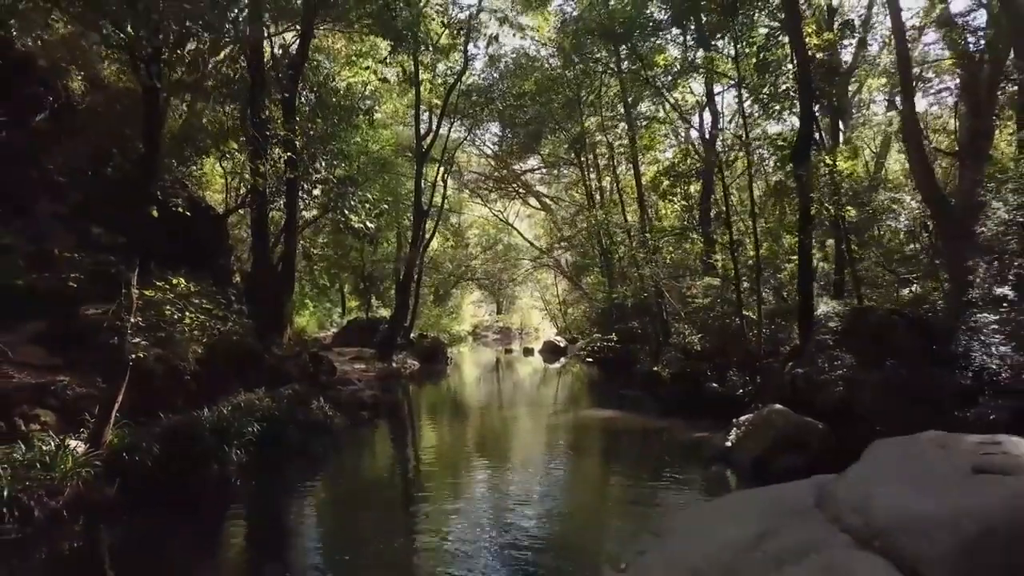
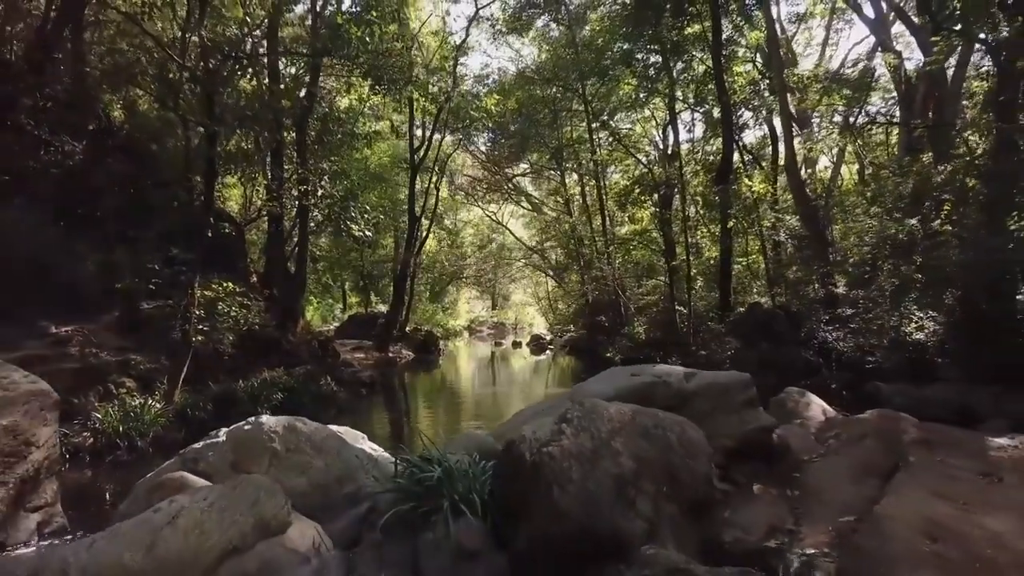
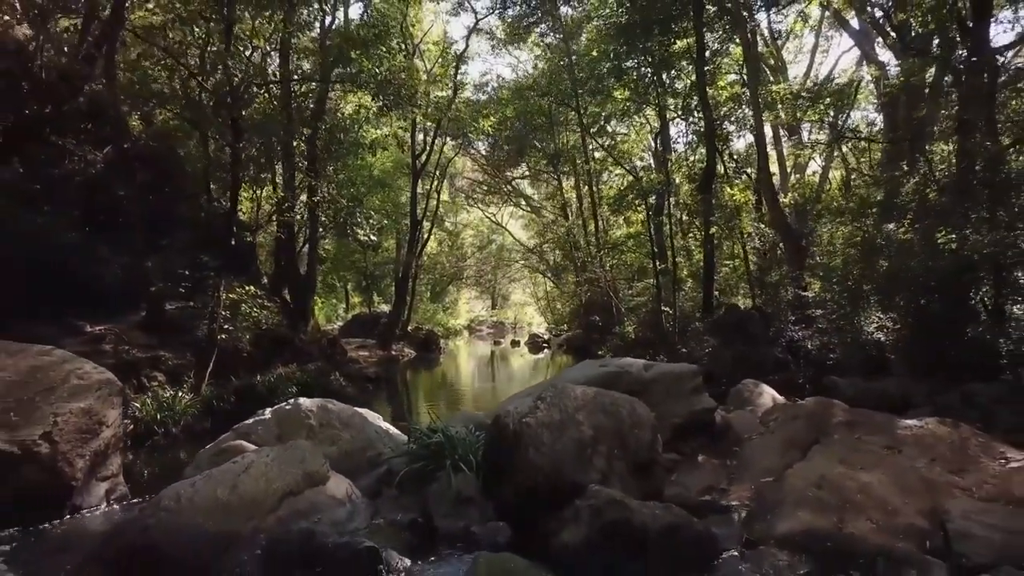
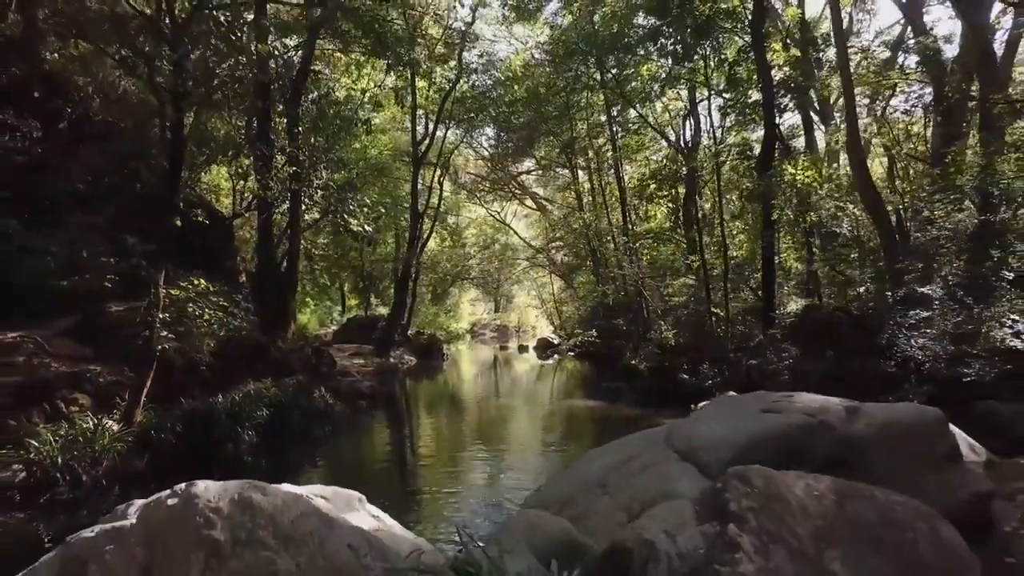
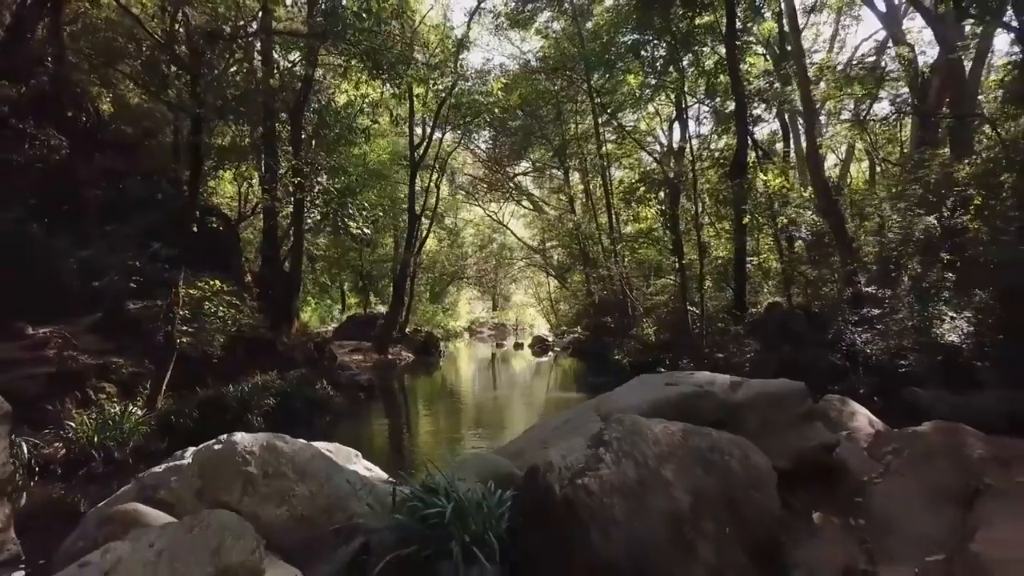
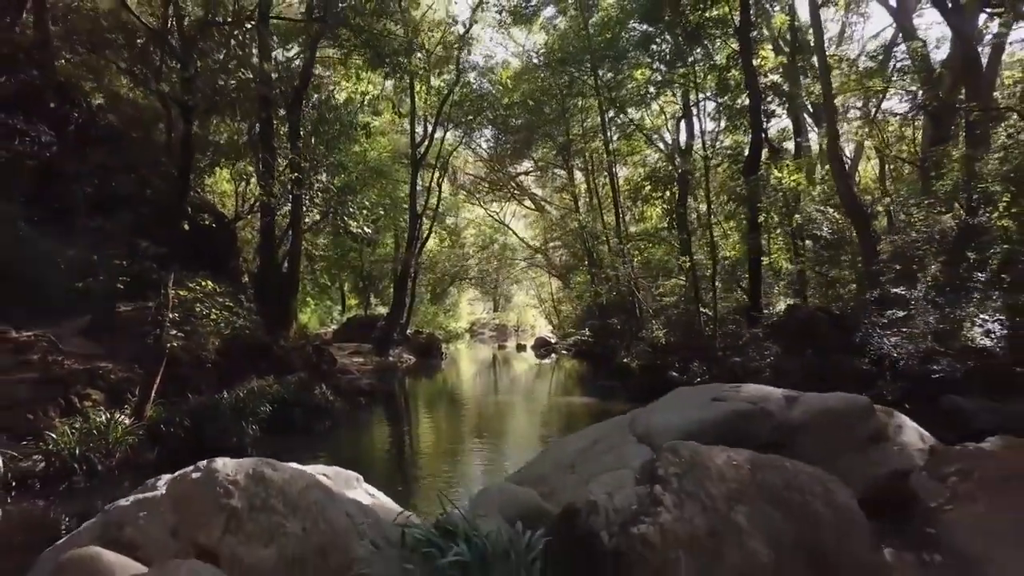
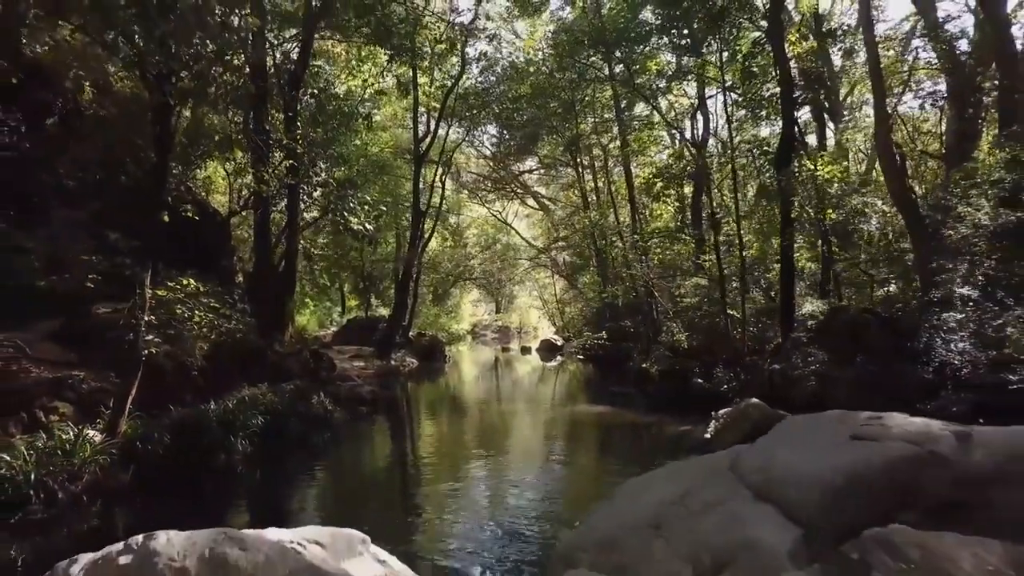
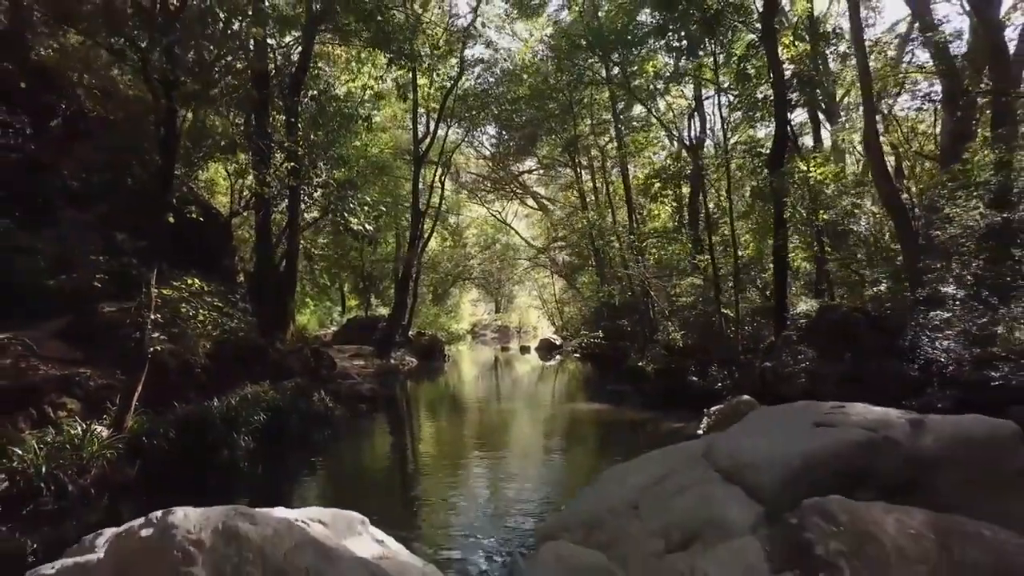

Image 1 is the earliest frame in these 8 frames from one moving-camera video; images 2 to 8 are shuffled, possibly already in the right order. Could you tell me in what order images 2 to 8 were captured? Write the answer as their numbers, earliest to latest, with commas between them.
7, 8, 4, 6, 5, 2, 3
